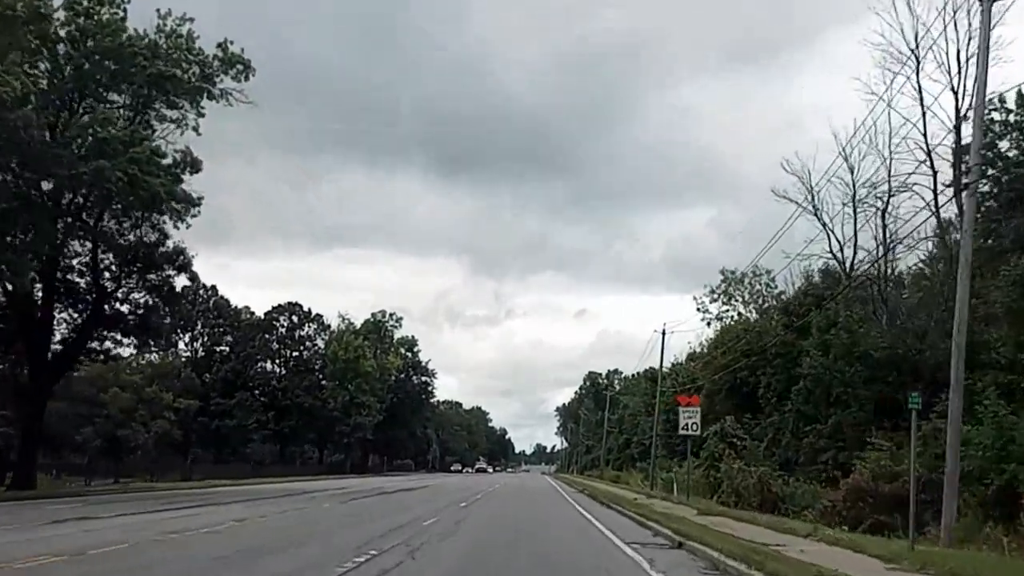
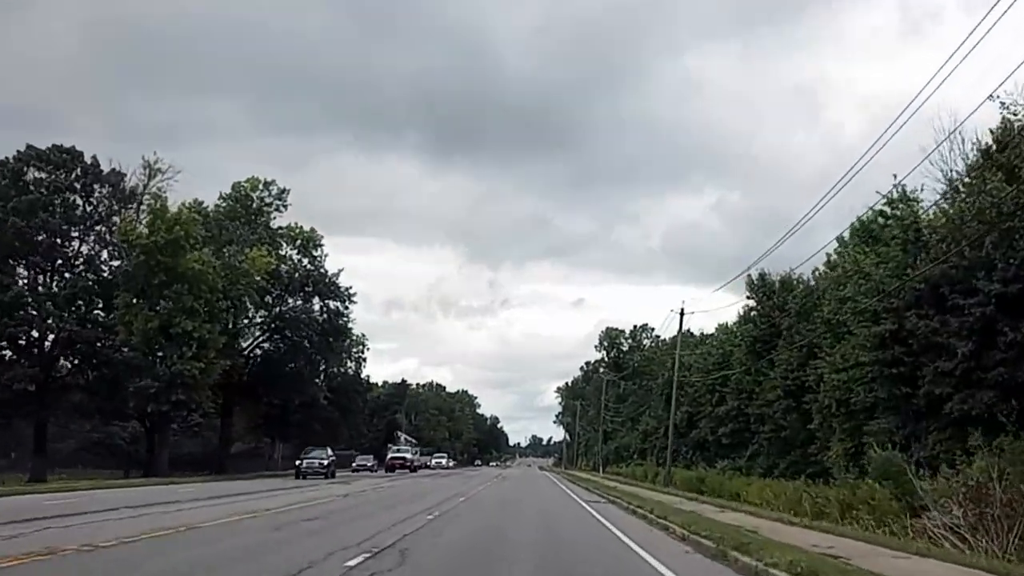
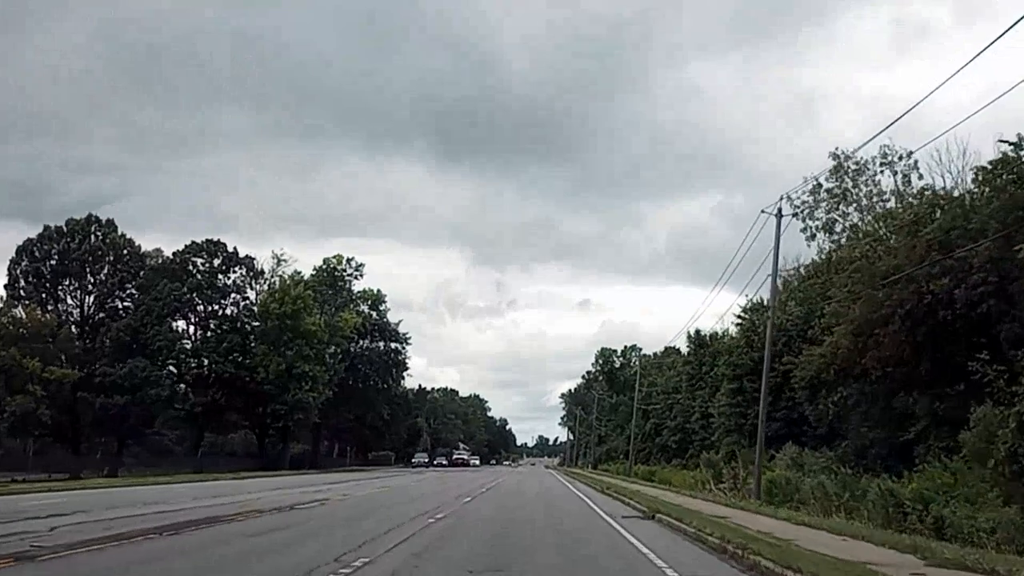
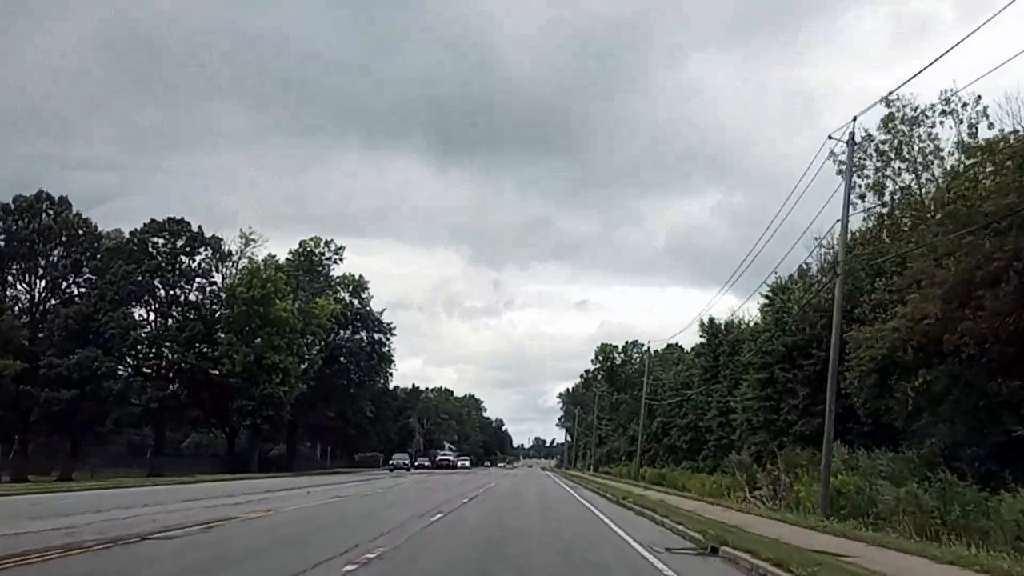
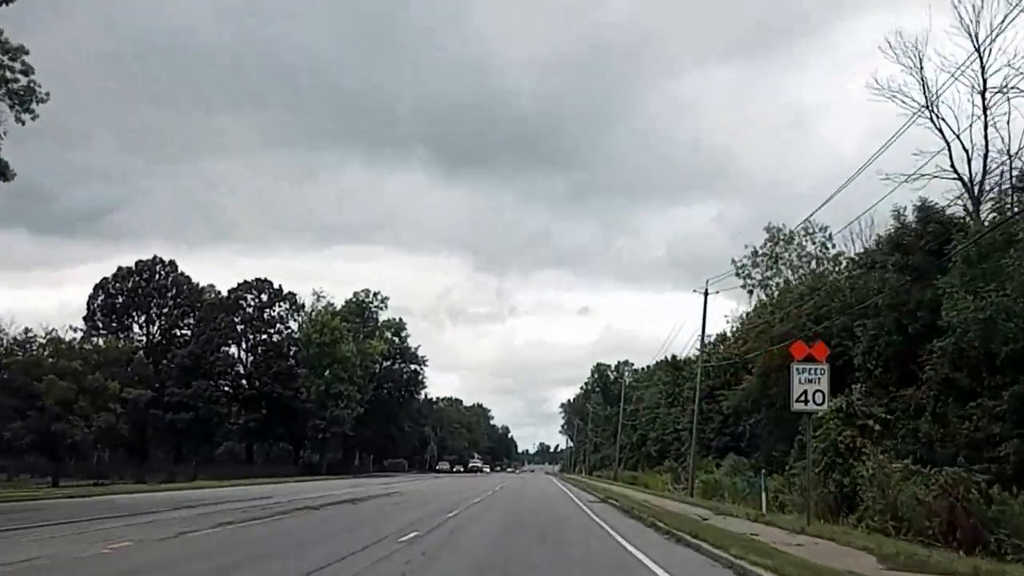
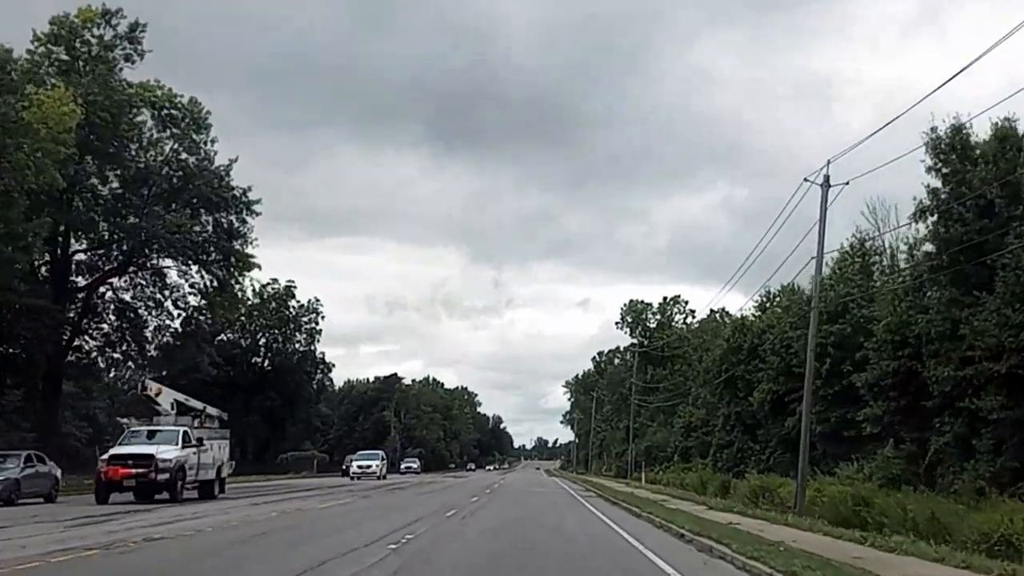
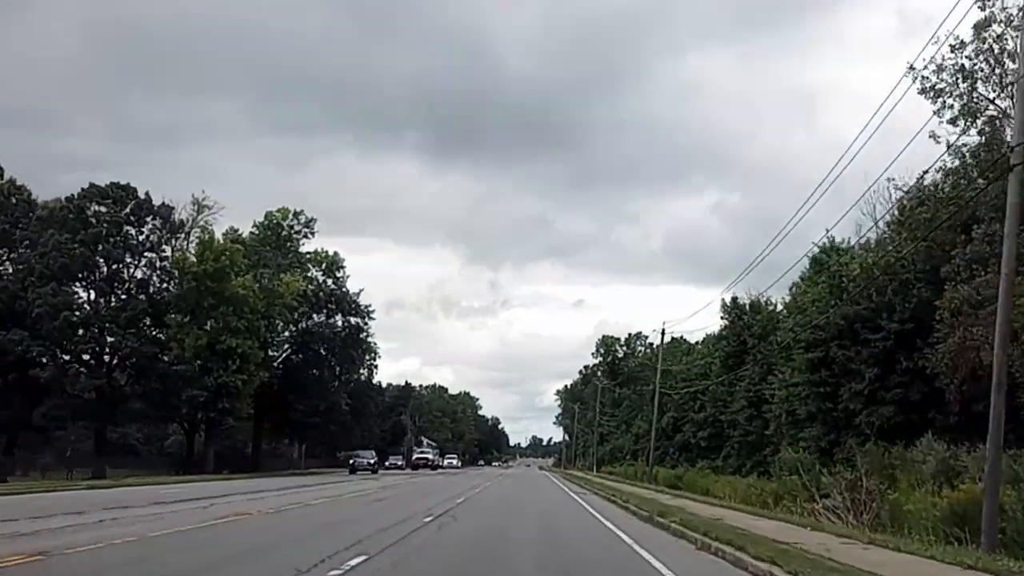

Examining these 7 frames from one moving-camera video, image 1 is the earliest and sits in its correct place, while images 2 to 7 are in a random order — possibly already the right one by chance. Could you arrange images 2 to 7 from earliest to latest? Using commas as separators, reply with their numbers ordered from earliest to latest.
5, 3, 4, 7, 2, 6
